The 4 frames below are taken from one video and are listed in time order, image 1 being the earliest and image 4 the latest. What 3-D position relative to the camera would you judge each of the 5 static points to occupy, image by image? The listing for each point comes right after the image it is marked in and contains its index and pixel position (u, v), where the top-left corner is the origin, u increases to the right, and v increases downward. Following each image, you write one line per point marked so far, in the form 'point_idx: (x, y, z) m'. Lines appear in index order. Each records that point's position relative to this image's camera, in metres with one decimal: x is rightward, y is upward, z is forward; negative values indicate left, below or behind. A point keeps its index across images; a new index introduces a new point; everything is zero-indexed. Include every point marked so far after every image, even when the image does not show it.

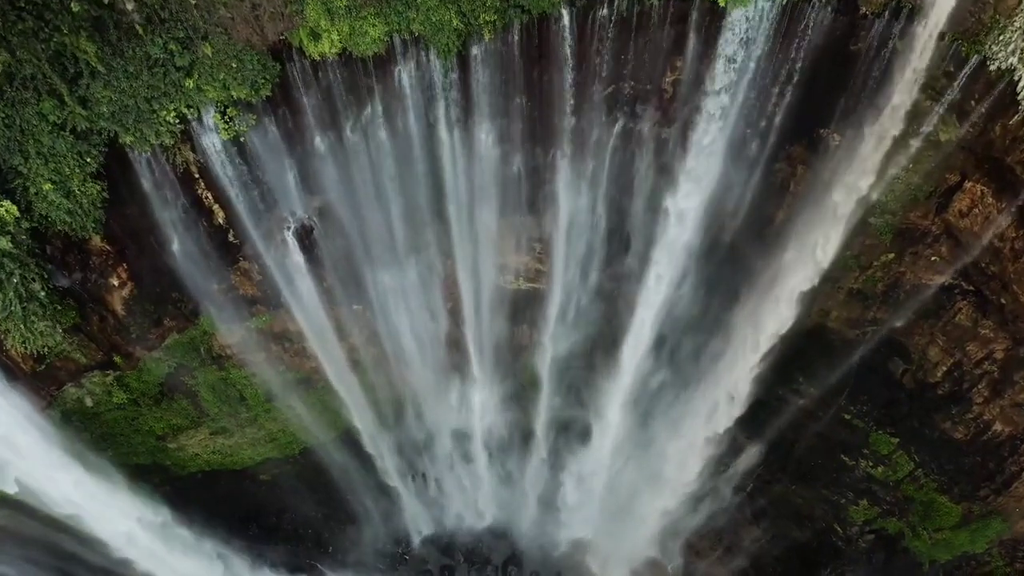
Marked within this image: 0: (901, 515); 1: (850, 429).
0: (+6.8, -4.0, +12.1) m
1: (+5.8, -2.4, +11.8) m
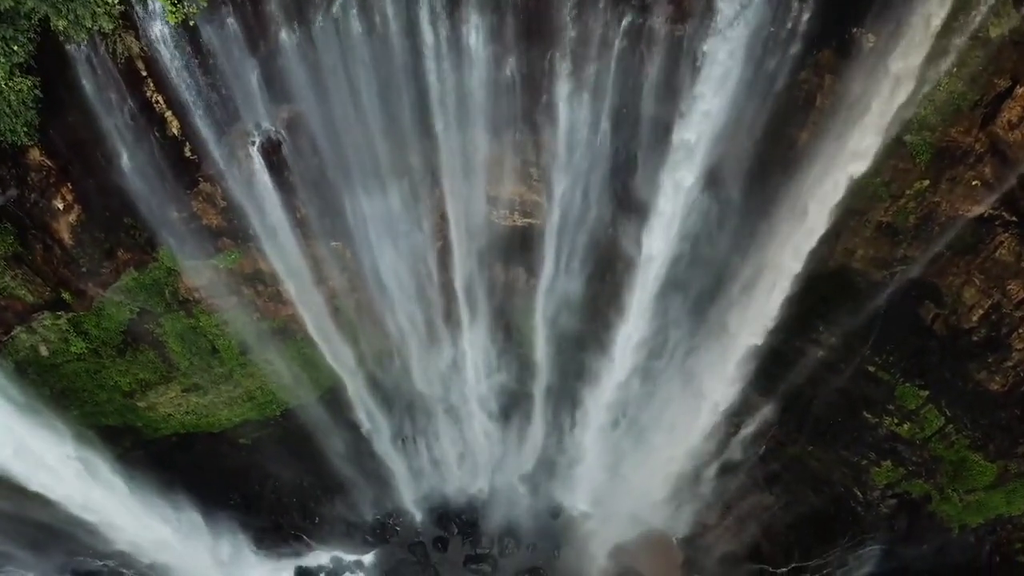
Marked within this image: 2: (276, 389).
0: (+6.7, -3.1, +11.1) m
1: (+5.7, -1.5, +10.9) m
2: (-4.0, -1.7, +11.7) m
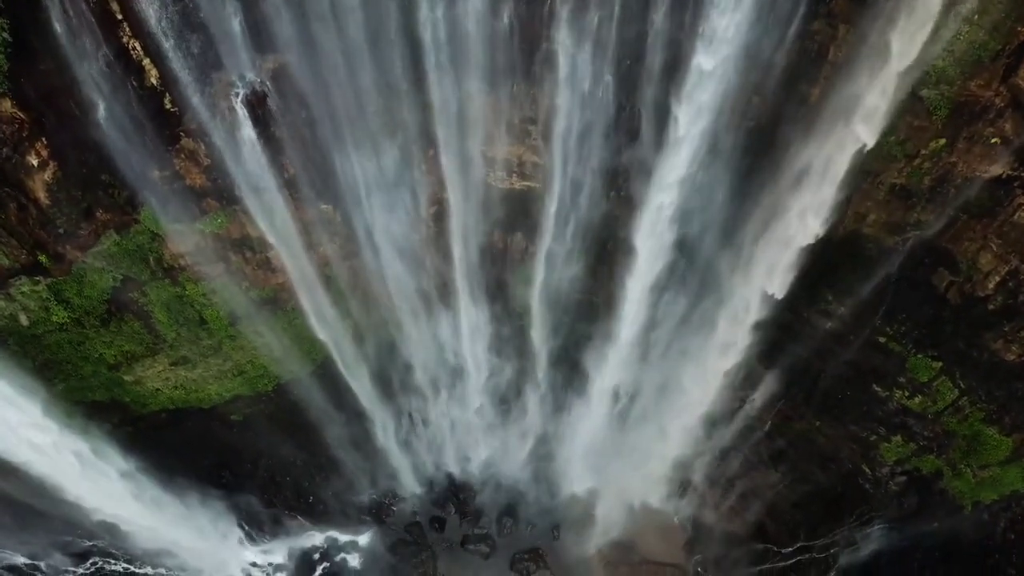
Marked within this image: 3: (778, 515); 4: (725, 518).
0: (+6.7, -2.6, +10.8) m
1: (+5.7, -1.0, +10.5) m
2: (-4.0, -1.2, +11.3) m
3: (+4.8, -4.1, +12.4) m
4: (+4.0, -4.4, +13.0) m
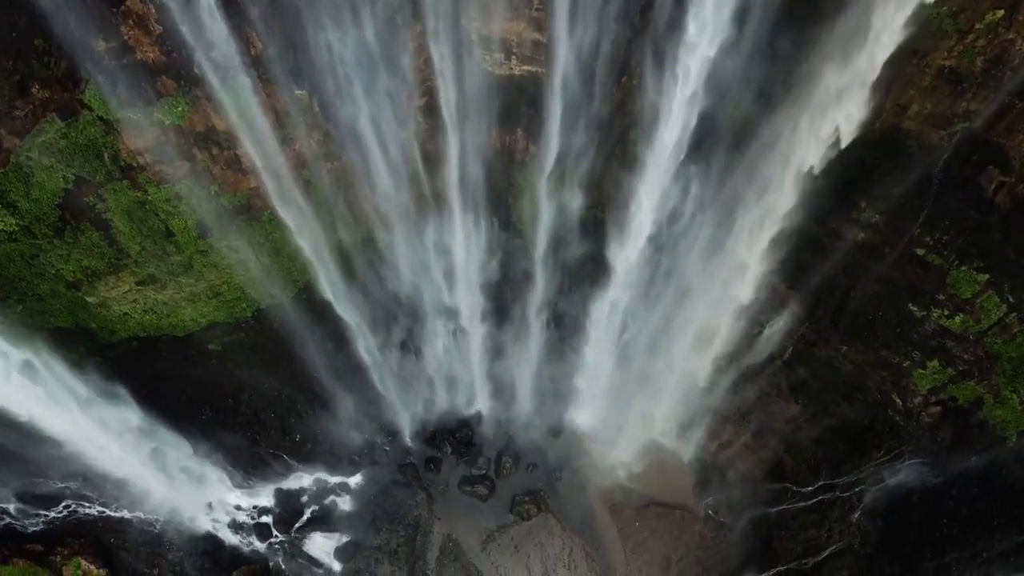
0: (+6.7, -1.3, +9.8) m
1: (+5.7, +0.3, +9.5) m
2: (-4.0, +0.1, +10.3) m
3: (+4.8, -2.7, +11.5) m
4: (+4.0, -3.0, +12.1) m
